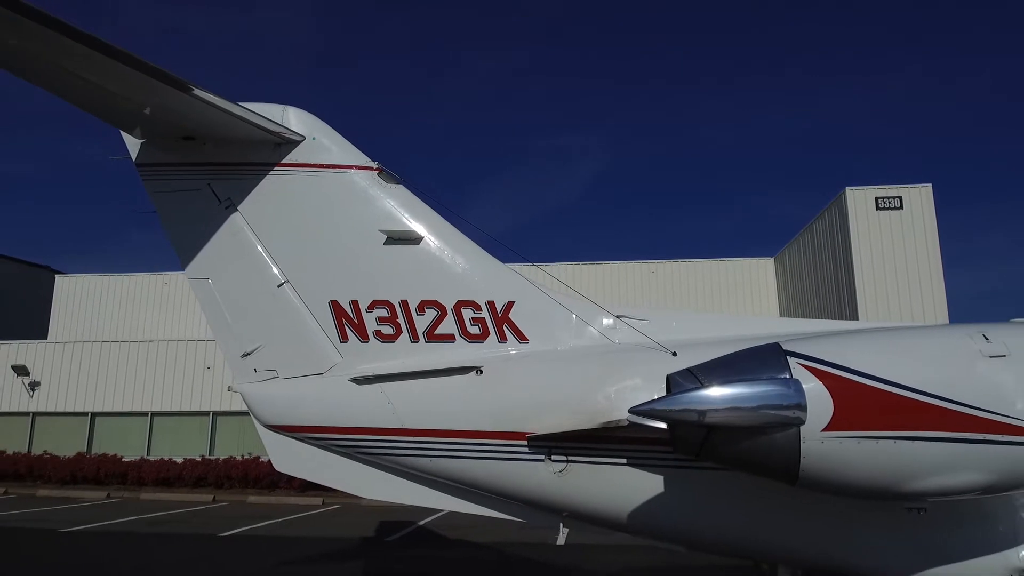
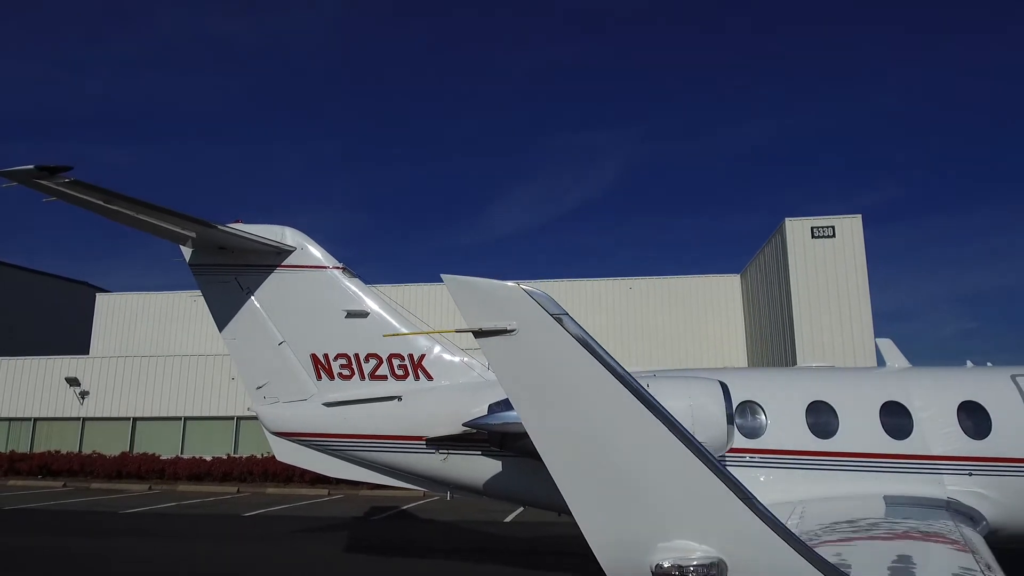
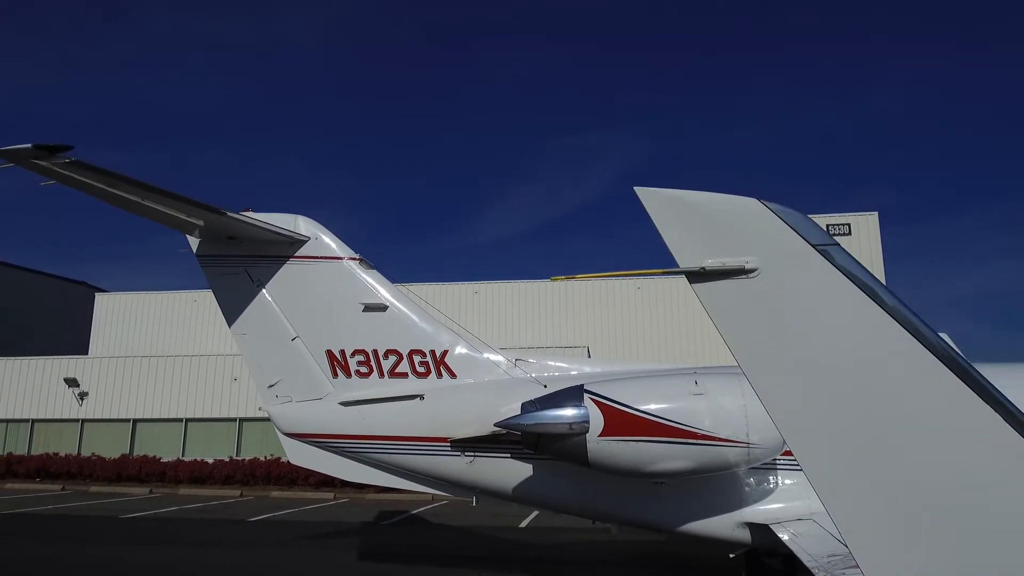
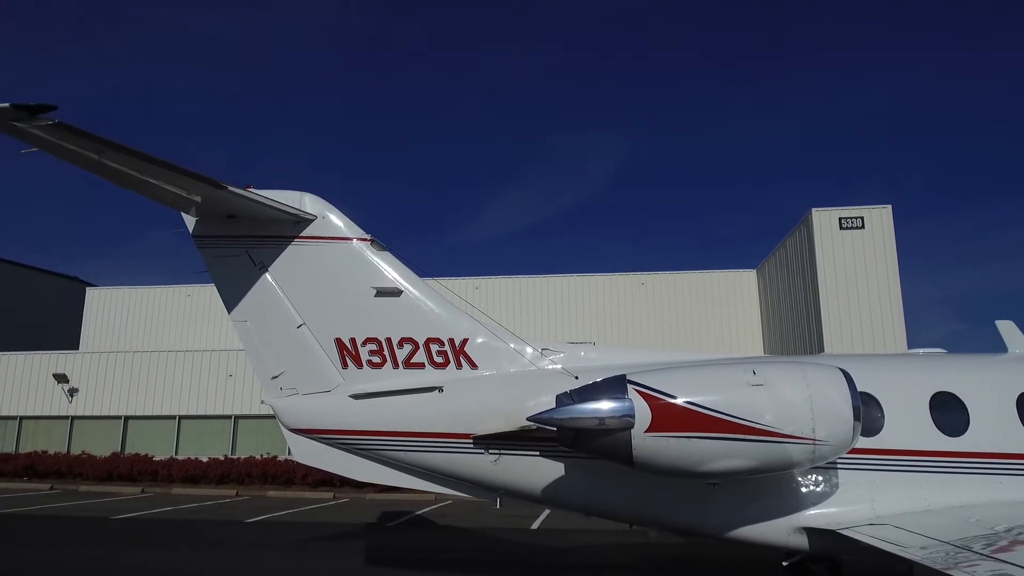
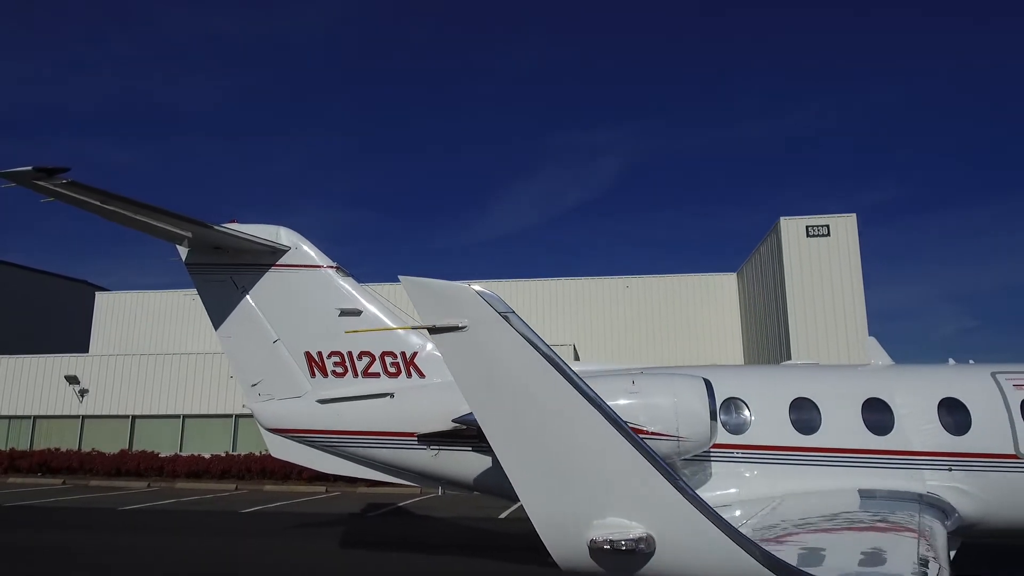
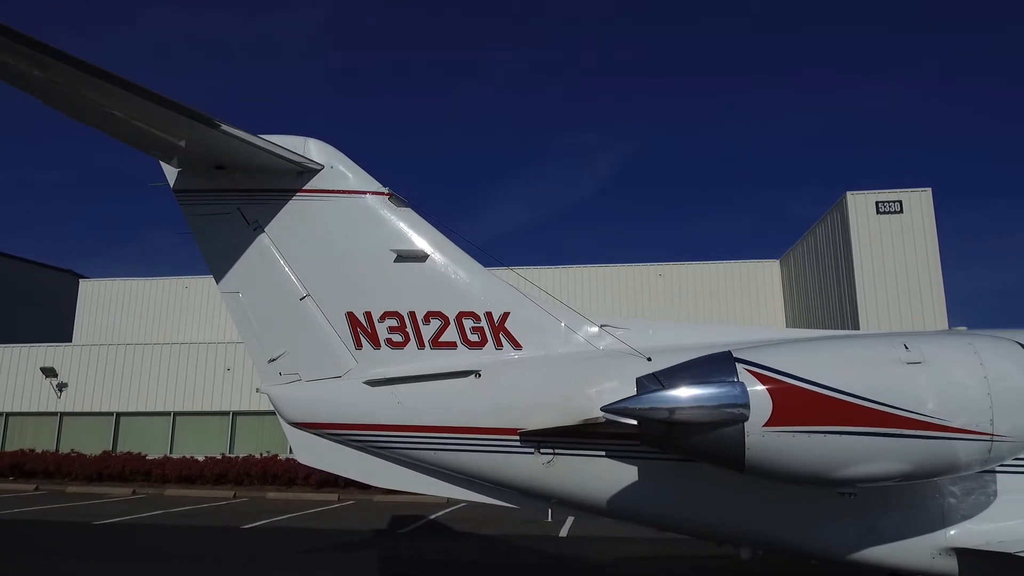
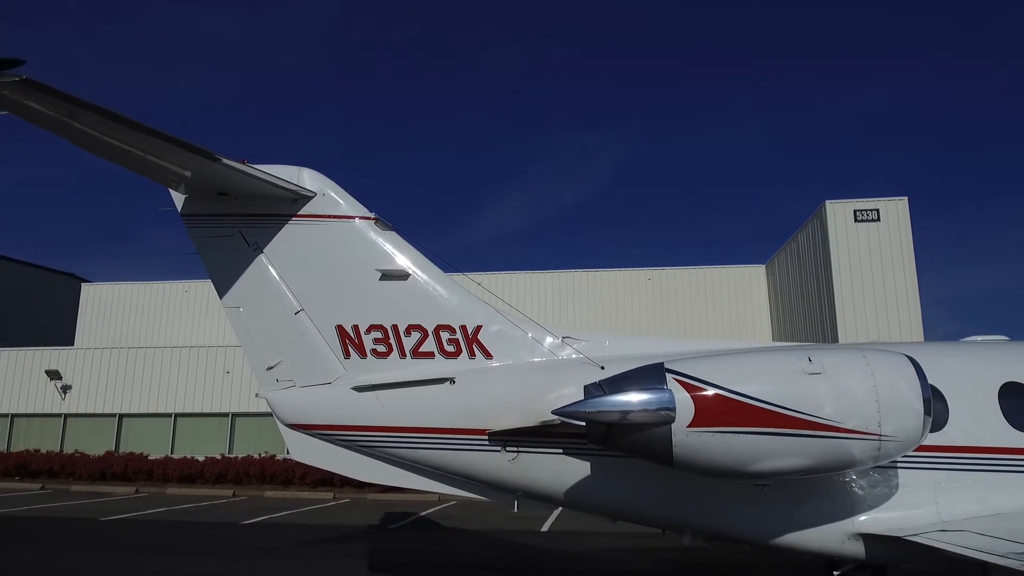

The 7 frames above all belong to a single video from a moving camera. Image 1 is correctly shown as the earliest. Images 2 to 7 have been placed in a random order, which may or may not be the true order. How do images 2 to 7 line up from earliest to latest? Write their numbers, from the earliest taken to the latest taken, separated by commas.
6, 7, 4, 3, 2, 5
